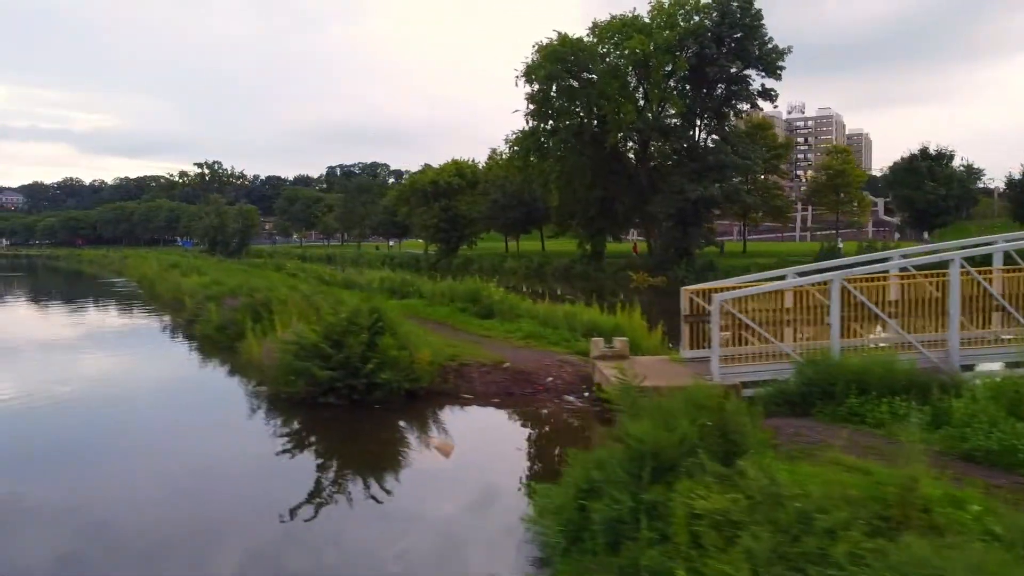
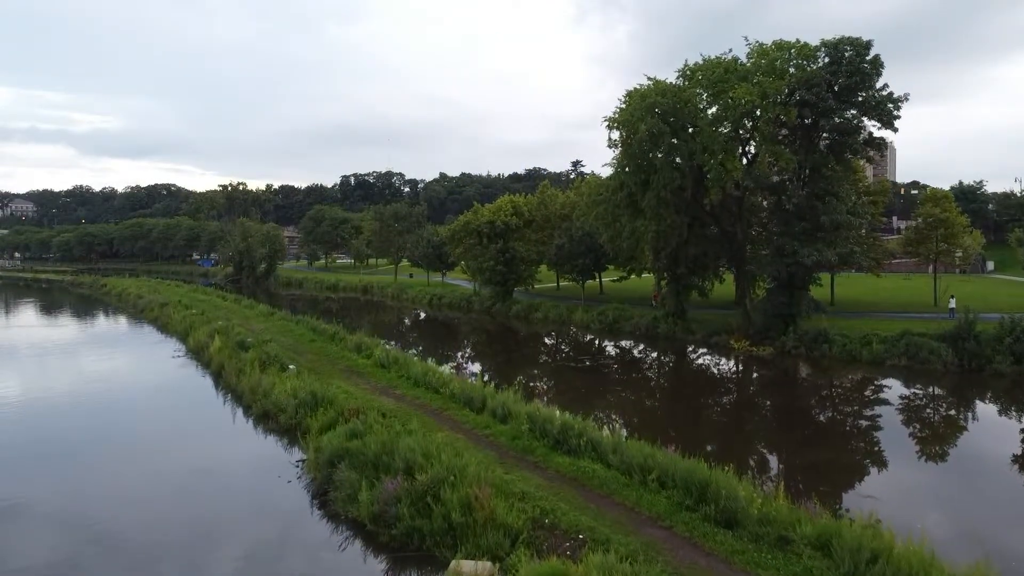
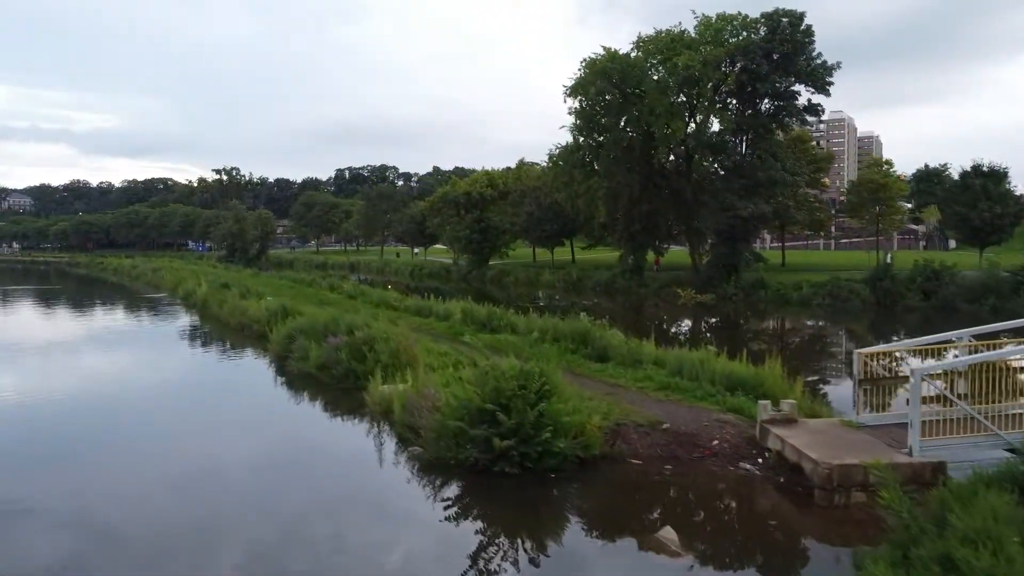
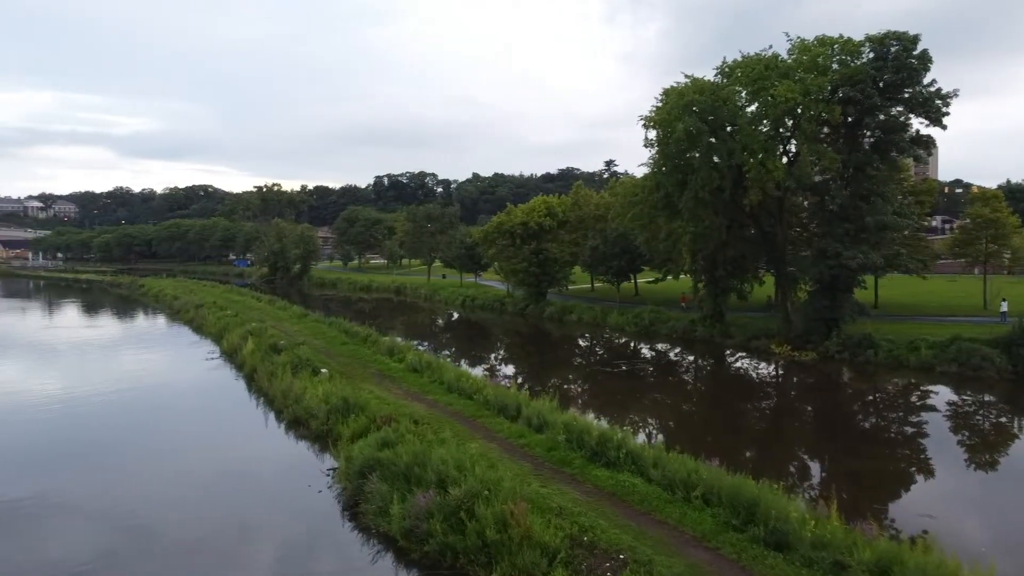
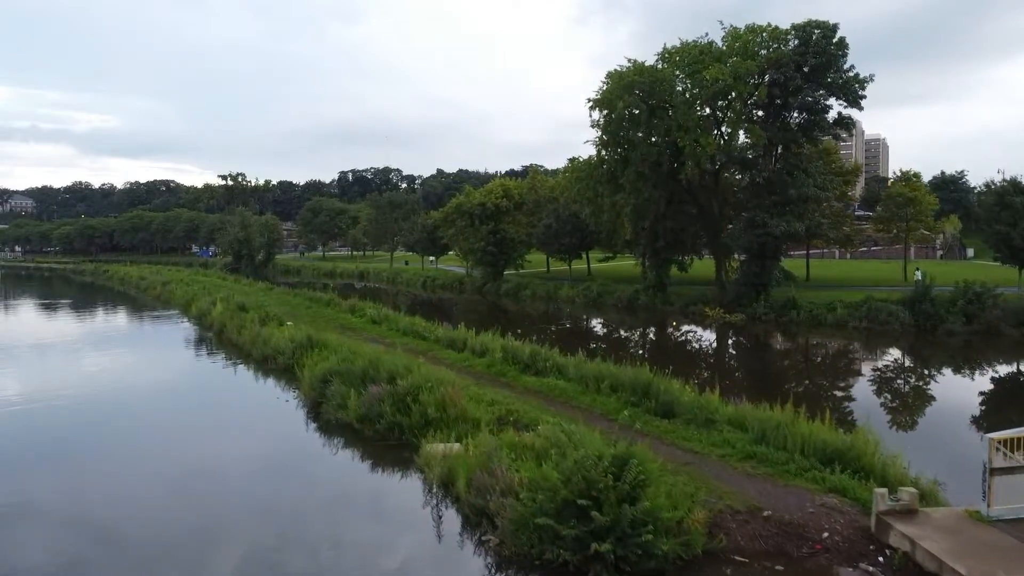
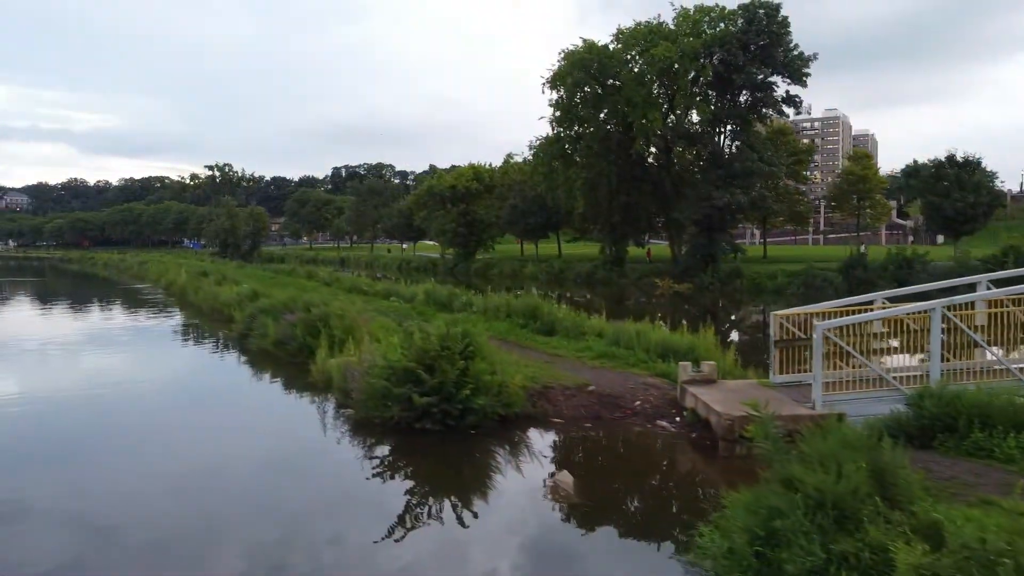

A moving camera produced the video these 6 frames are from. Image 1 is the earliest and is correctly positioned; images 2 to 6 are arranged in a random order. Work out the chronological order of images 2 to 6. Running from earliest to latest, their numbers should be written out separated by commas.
6, 3, 5, 2, 4
